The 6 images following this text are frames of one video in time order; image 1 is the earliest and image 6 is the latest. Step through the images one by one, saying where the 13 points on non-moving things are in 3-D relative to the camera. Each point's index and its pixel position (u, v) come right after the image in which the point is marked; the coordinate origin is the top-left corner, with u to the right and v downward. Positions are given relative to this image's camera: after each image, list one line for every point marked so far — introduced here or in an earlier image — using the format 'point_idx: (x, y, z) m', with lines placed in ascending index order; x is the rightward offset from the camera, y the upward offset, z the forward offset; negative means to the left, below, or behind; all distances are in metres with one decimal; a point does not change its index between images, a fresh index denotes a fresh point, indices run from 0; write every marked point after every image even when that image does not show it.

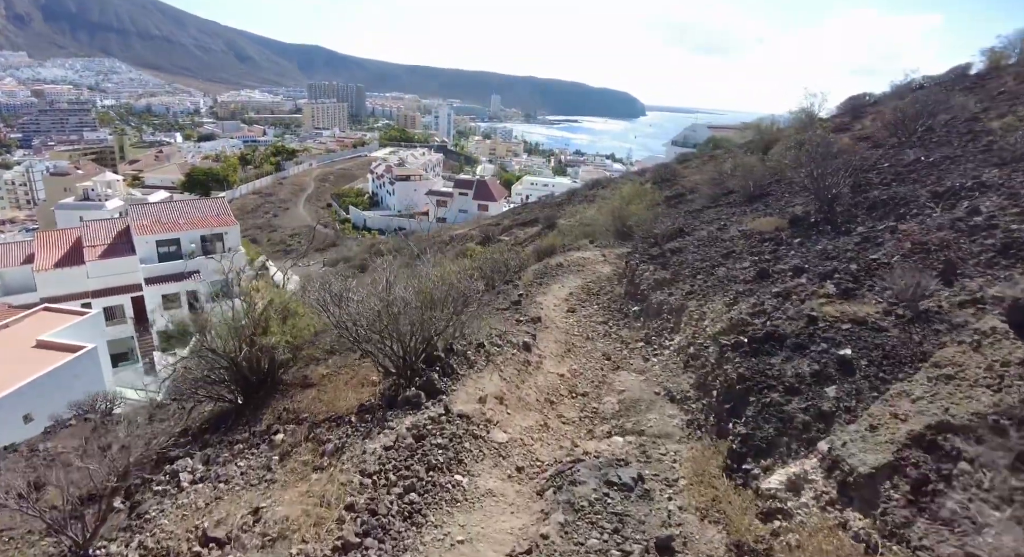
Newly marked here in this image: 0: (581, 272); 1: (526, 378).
0: (+2.0, +0.2, +15.7) m
1: (+0.2, -1.2, +6.4) m
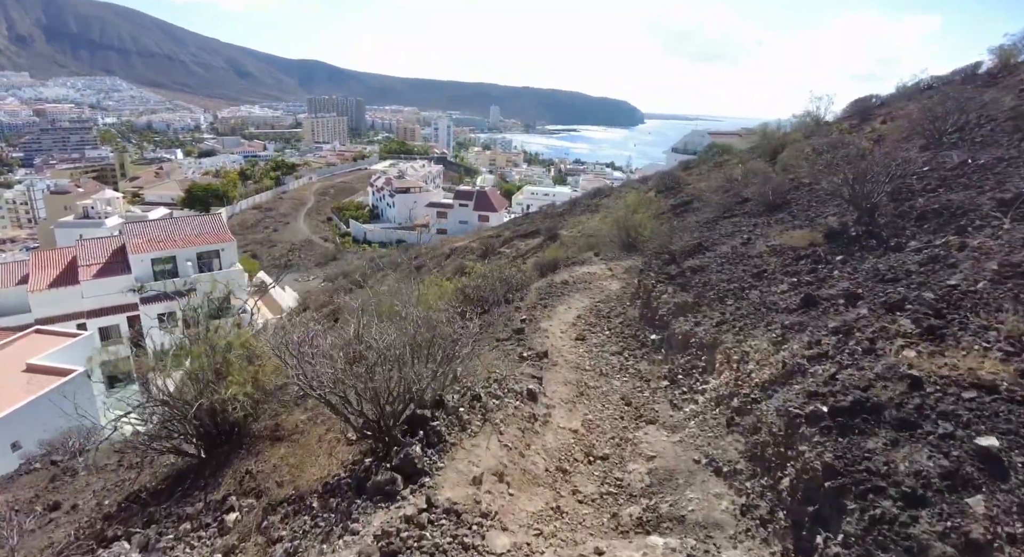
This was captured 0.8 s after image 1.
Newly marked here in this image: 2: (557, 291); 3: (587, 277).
0: (+2.1, -0.3, +14.5) m
1: (+0.2, -1.6, +5.3) m
2: (+1.2, -0.3, +14.2) m
3: (+2.3, +0.1, +16.2) m
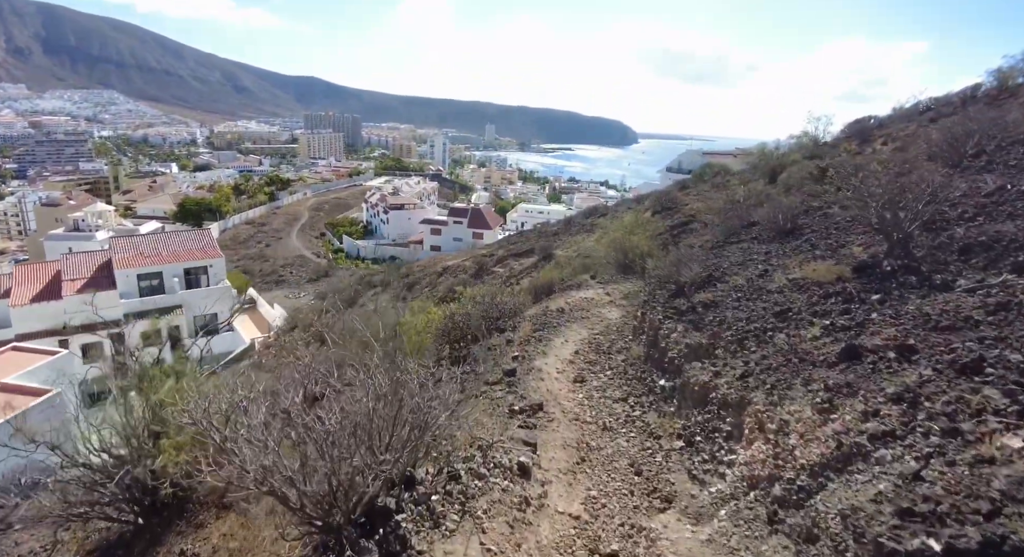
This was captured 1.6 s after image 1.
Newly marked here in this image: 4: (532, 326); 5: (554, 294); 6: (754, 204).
0: (+1.9, -1.0, +13.5) m
1: (+0.1, -2.0, +4.2) m
2: (+1.0, -1.0, +13.2) m
3: (+2.0, -0.7, +15.2) m
4: (+0.4, -1.1, +12.6) m
5: (+1.5, -0.5, +18.6) m
6: (+9.0, +2.8, +19.7) m
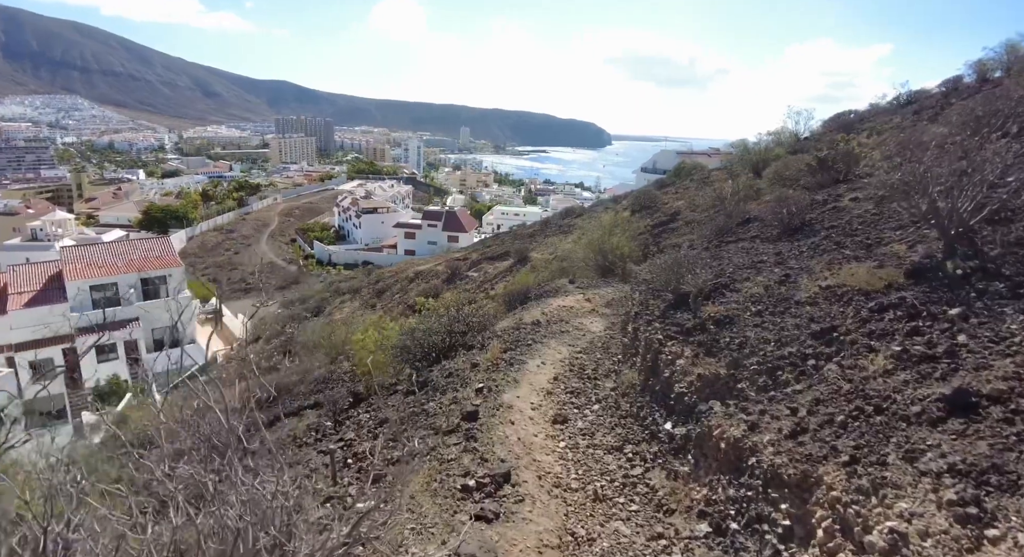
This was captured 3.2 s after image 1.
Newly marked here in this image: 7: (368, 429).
0: (+1.2, -1.2, +11.6) m
1: (-0.2, -2.2, +2.3) m
2: (+0.3, -1.2, +11.3) m
3: (+1.3, -0.9, +13.4) m
4: (-0.2, -1.3, +10.7) m
5: (+0.6, -0.7, +16.7) m
6: (+7.9, +2.7, +18.2) m
7: (-2.2, -2.2, +7.9) m
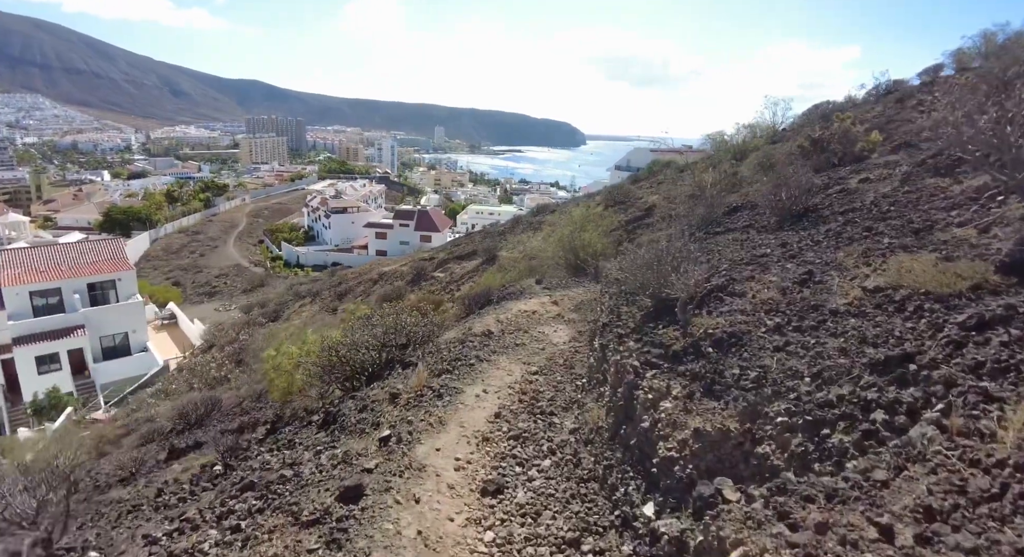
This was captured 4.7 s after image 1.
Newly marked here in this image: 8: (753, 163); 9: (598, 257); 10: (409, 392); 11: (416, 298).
0: (+0.2, -1.2, +9.5) m
1: (-0.8, -2.2, 0.0) m
2: (-0.7, -1.2, +9.1) m
3: (+0.2, -0.9, +11.2) m
4: (-1.2, -1.4, +8.5) m
5: (-0.7, -0.7, +14.5) m
6: (+6.6, +2.8, +16.3) m
7: (-3.0, -2.3, +5.6) m
8: (+8.7, +4.1, +19.2) m
9: (+2.5, +0.7, +16.6) m
10: (-1.4, -1.5, +7.2) m
11: (-3.6, -0.7, +19.4) m
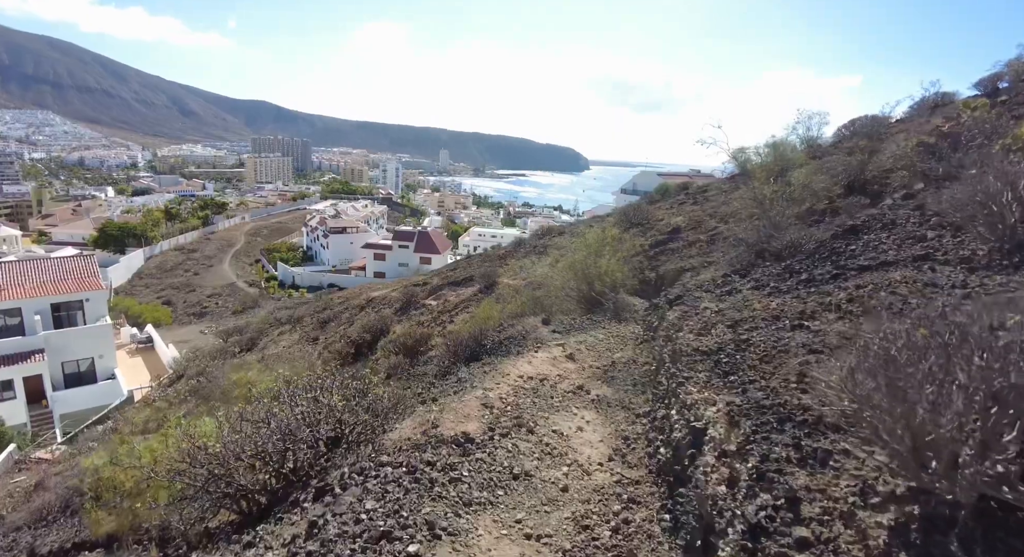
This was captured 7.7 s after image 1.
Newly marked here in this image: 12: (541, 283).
0: (+0.1, -1.8, +5.1) m
1: (-0.9, -2.4, -4.3) m
2: (-0.8, -1.9, +4.7) m
3: (+0.1, -1.6, +6.9) m
4: (-1.3, -1.9, +4.1) m
5: (-0.7, -1.6, +10.2) m
6: (+6.6, +1.7, +12.1) m
7: (-3.1, -2.7, +1.2) m
8: (+8.7, +2.9, +15.0) m
9: (+2.5, -0.3, +12.3) m
10: (-1.4, -2.1, +2.9) m
11: (-3.6, -1.7, +15.1) m
12: (+0.7, -0.2, +16.1) m
